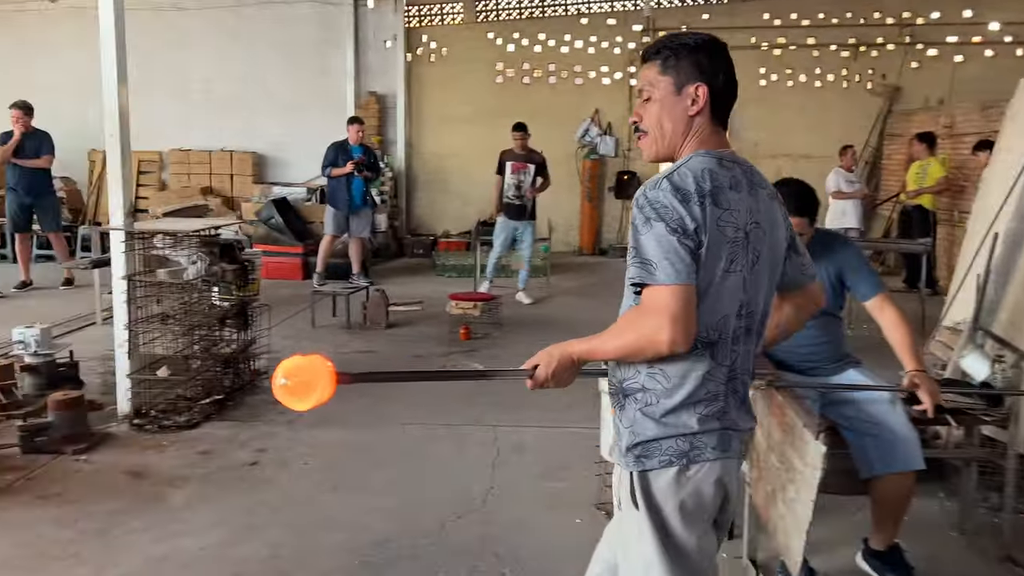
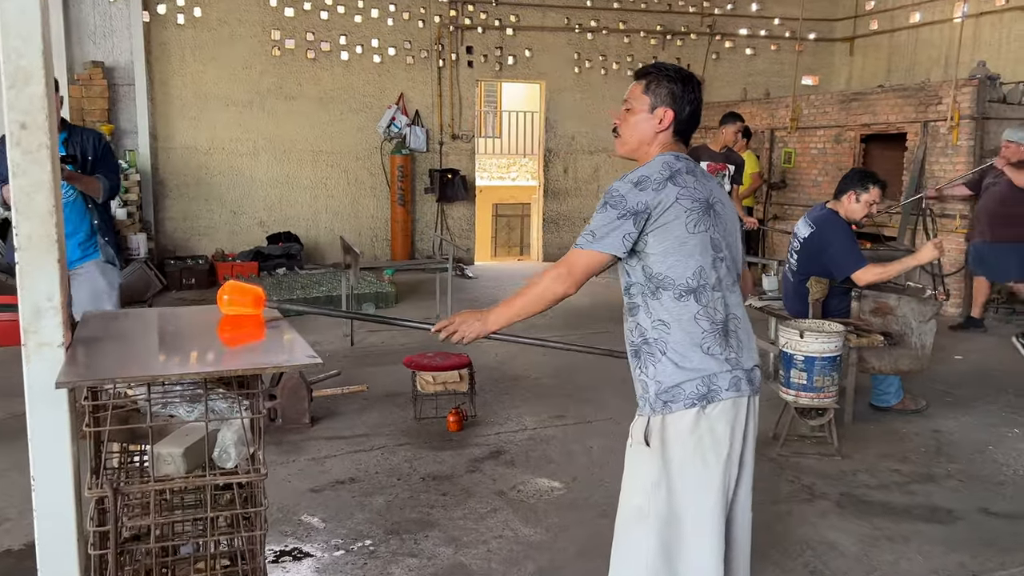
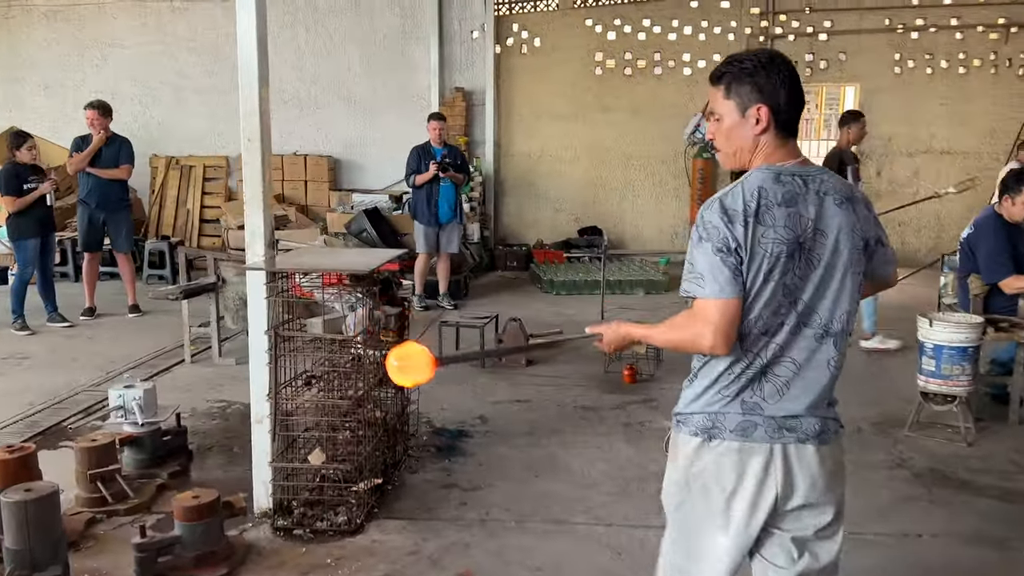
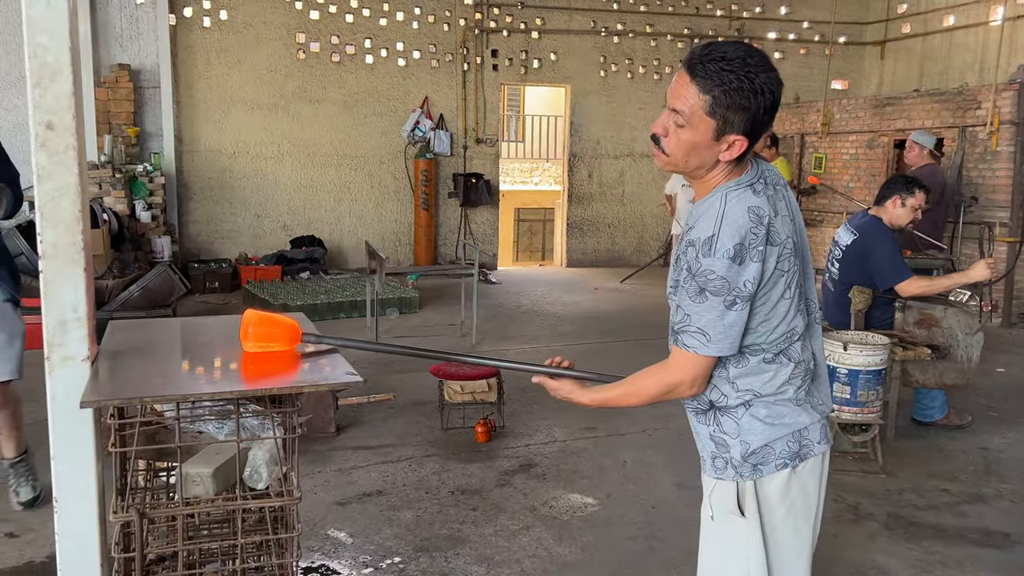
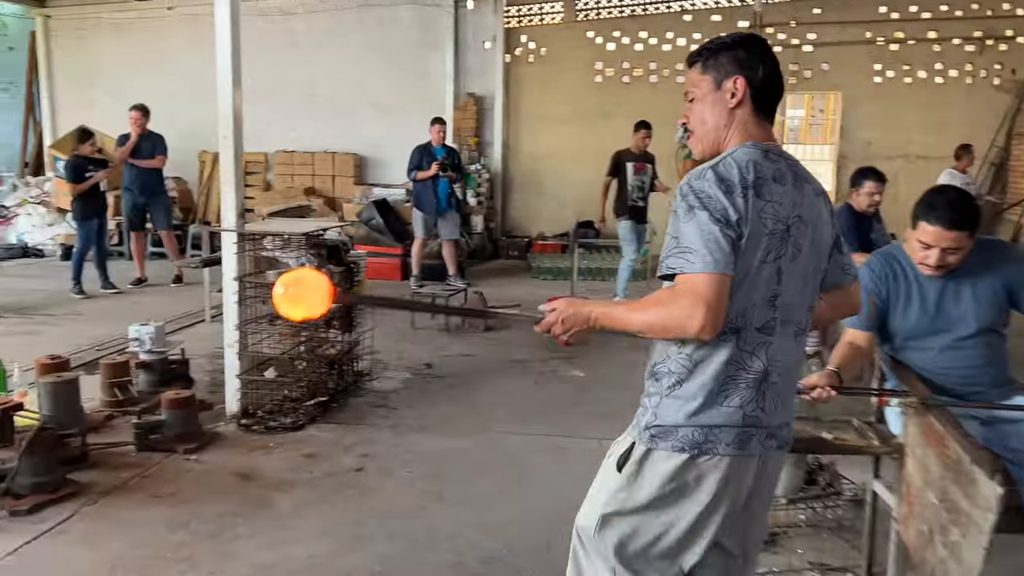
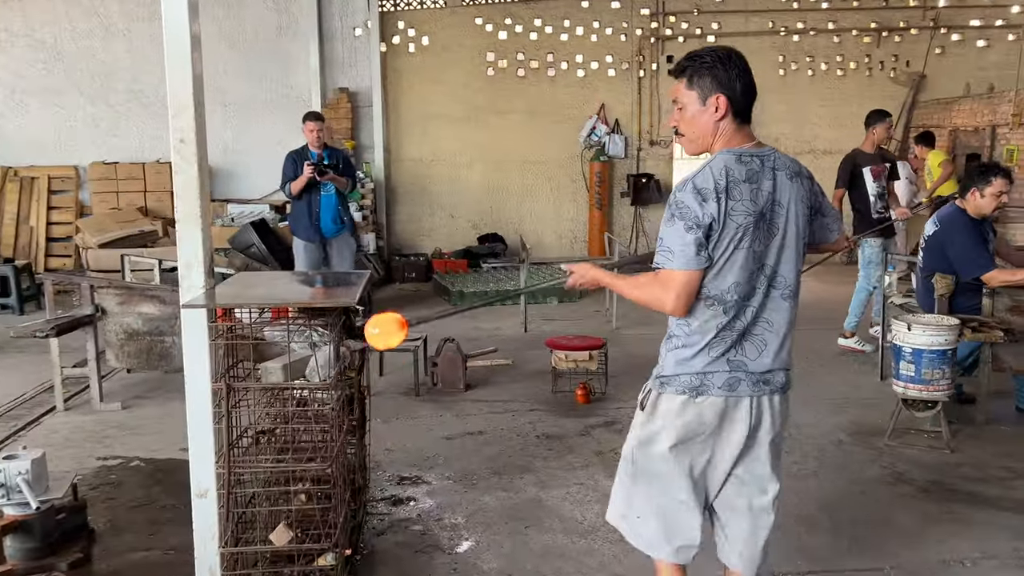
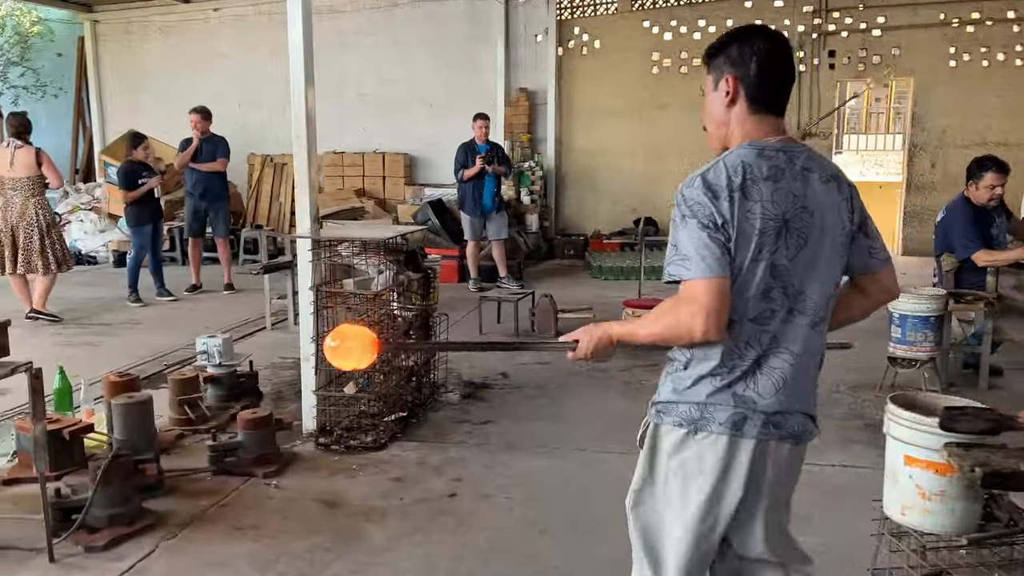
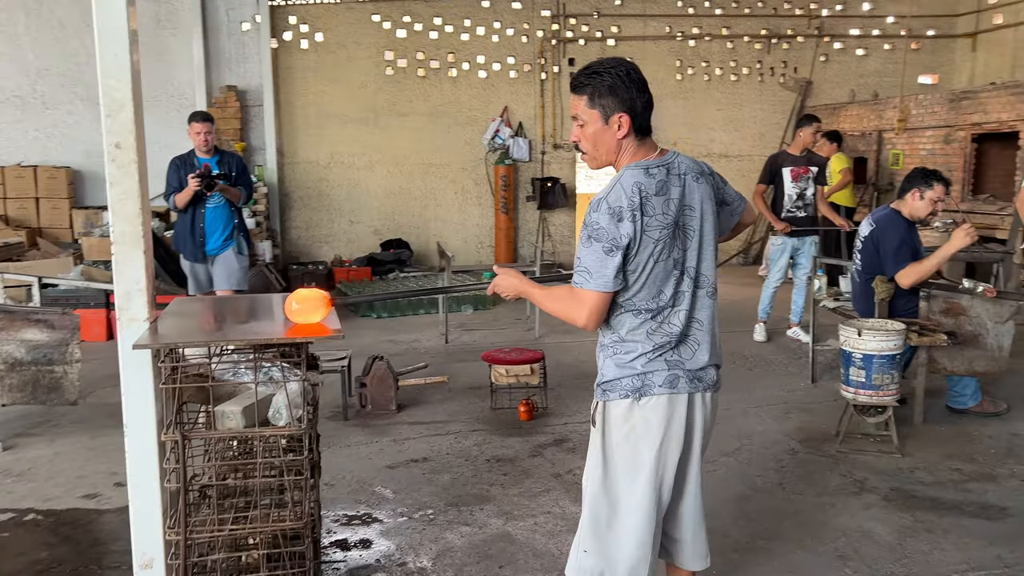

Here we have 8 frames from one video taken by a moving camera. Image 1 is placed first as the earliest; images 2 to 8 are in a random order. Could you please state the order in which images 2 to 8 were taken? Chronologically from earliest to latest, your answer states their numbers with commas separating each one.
5, 7, 3, 6, 8, 2, 4
